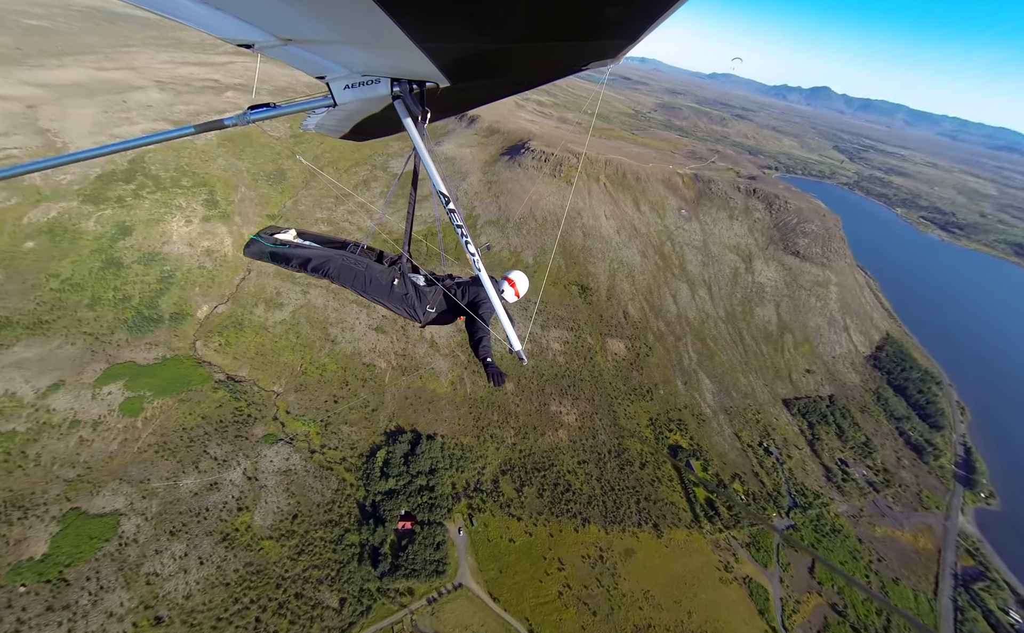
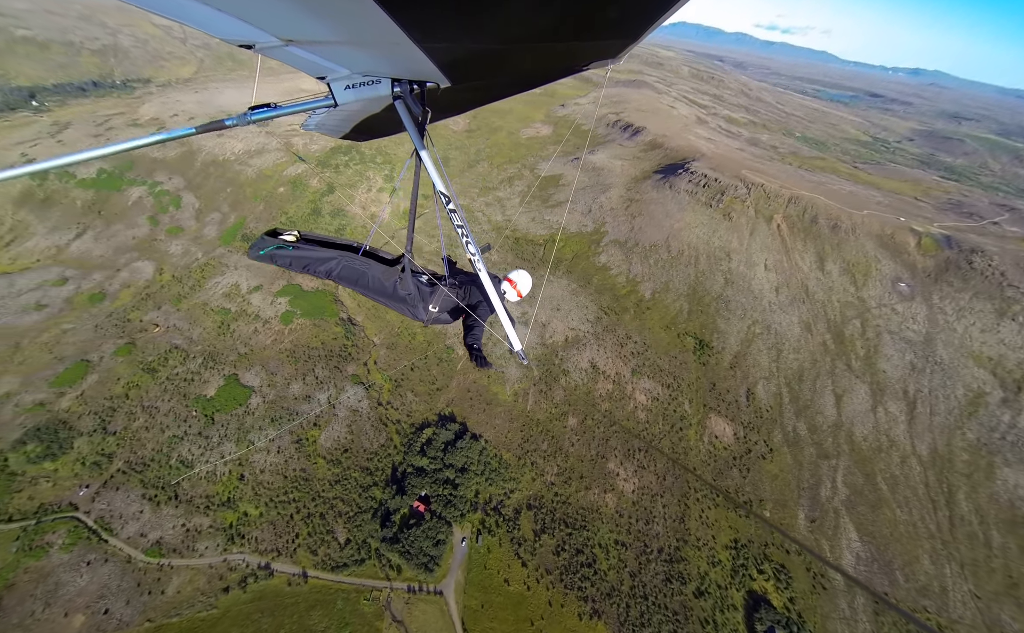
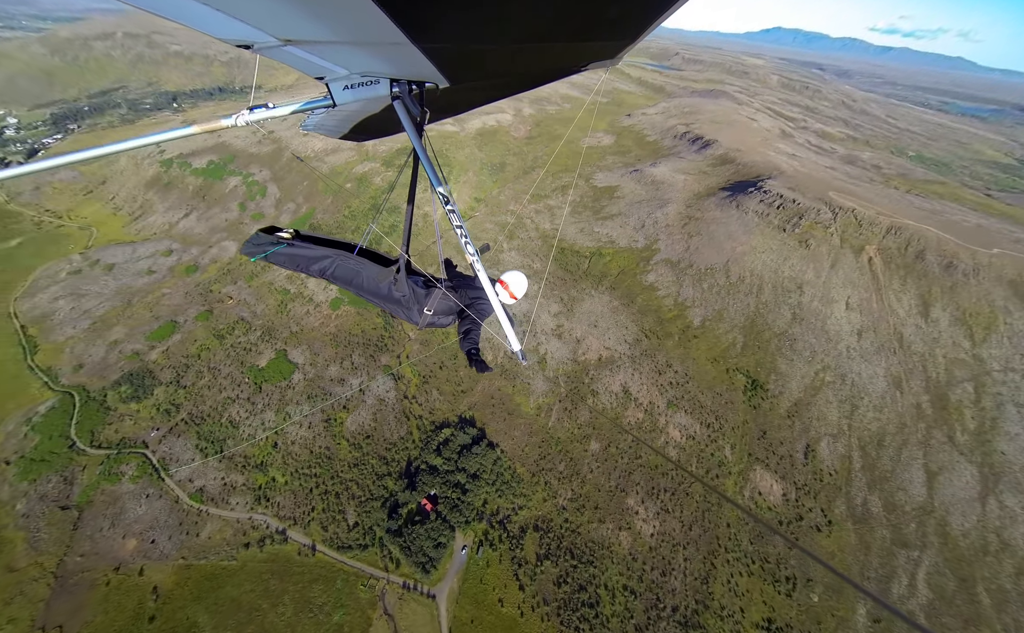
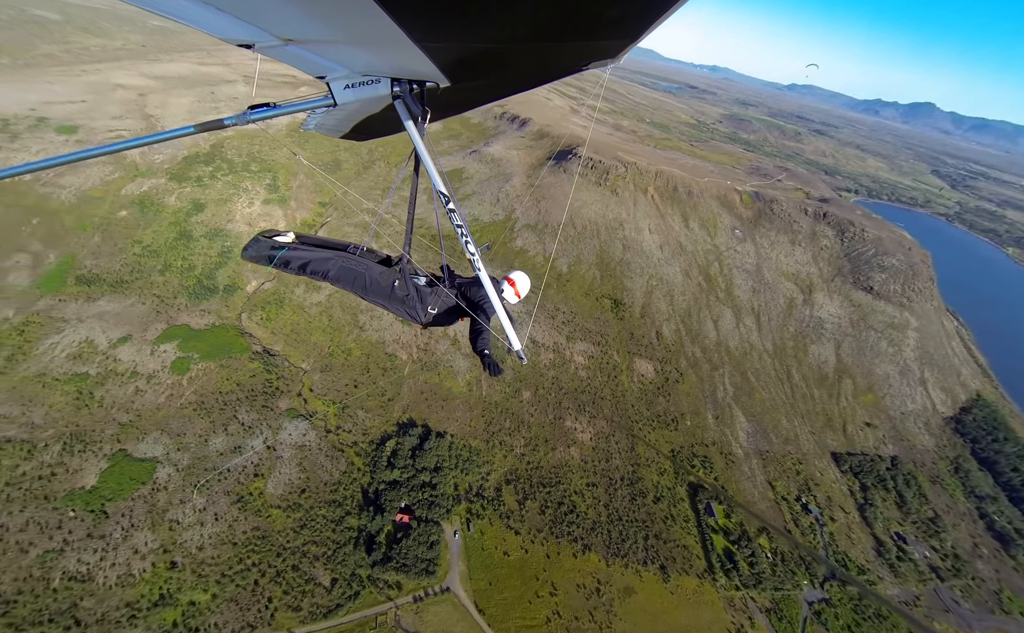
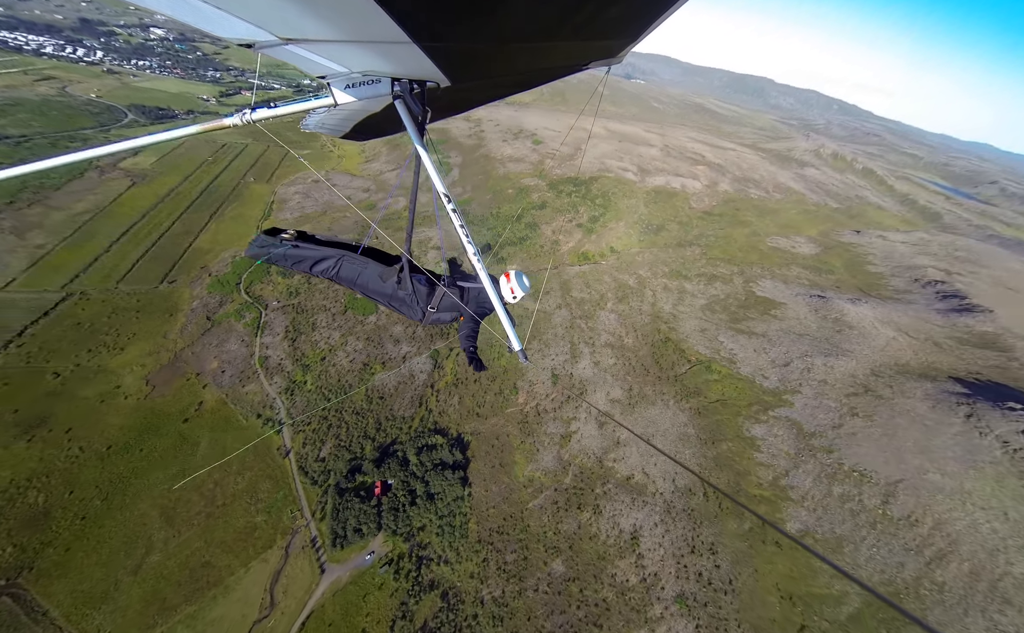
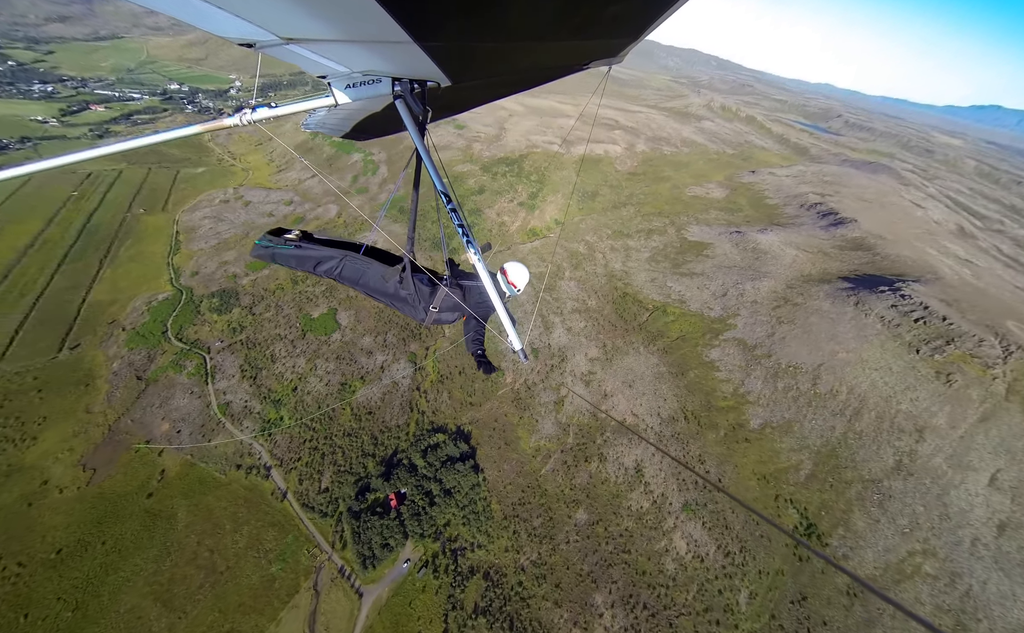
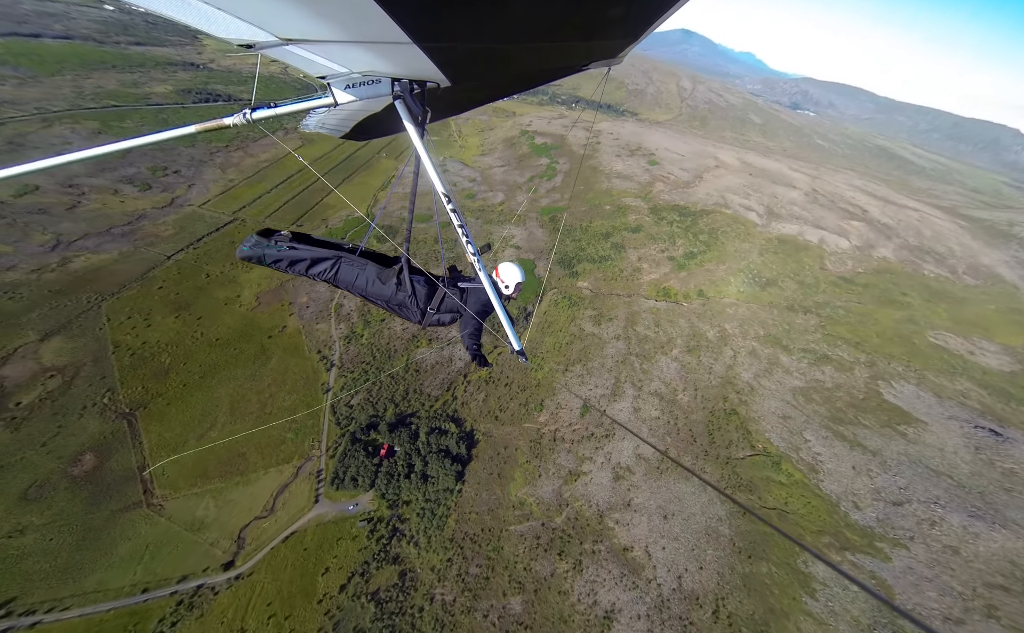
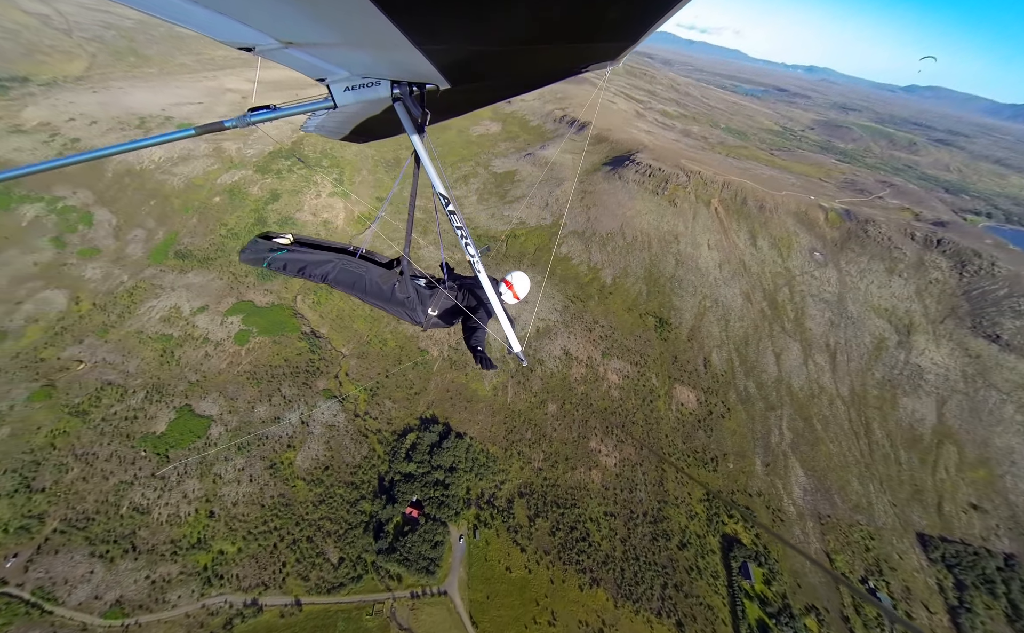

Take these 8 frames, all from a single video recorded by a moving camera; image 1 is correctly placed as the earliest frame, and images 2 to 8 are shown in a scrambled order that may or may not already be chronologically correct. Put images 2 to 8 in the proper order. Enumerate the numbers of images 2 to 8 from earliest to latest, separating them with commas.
4, 8, 2, 3, 6, 5, 7
